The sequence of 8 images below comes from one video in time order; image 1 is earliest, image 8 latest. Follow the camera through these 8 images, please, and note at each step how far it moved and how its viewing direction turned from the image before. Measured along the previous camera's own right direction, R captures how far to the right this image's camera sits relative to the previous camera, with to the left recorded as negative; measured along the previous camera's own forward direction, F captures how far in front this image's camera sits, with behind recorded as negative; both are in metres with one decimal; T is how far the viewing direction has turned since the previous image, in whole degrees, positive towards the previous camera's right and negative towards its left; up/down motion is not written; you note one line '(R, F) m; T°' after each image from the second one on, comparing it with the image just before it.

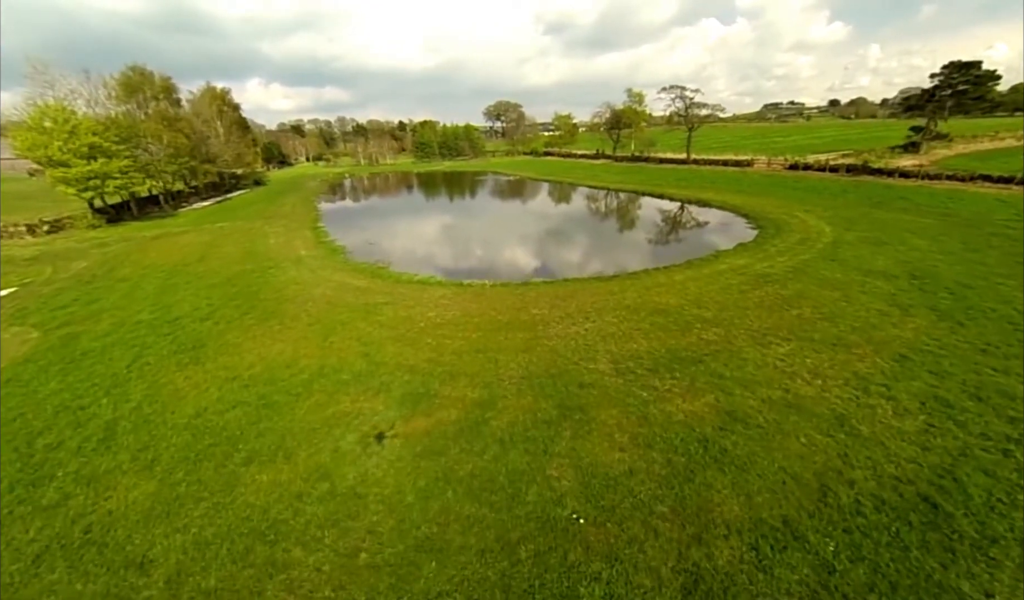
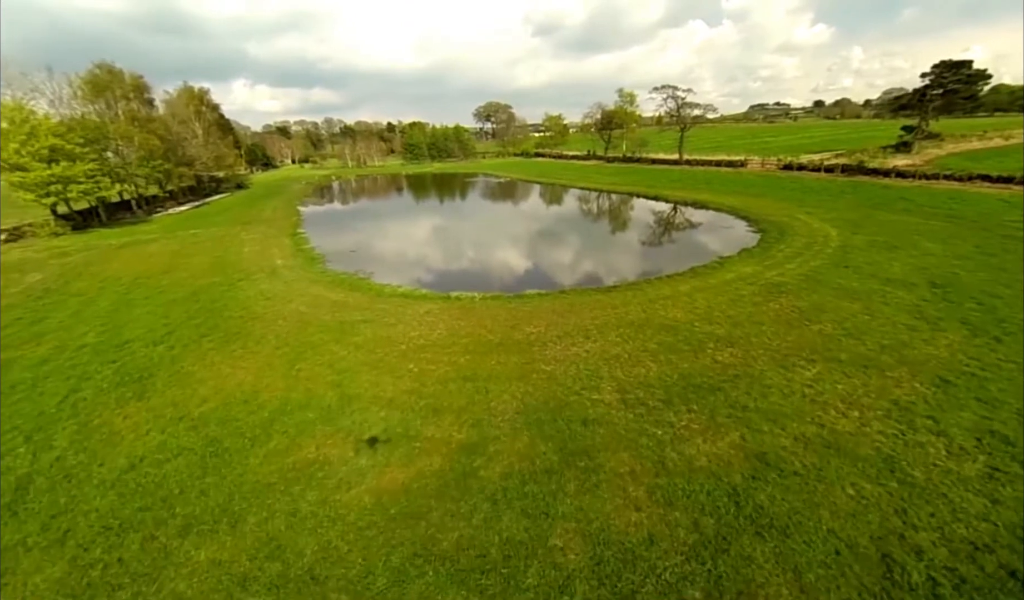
(0.0, +1.3) m; +1°
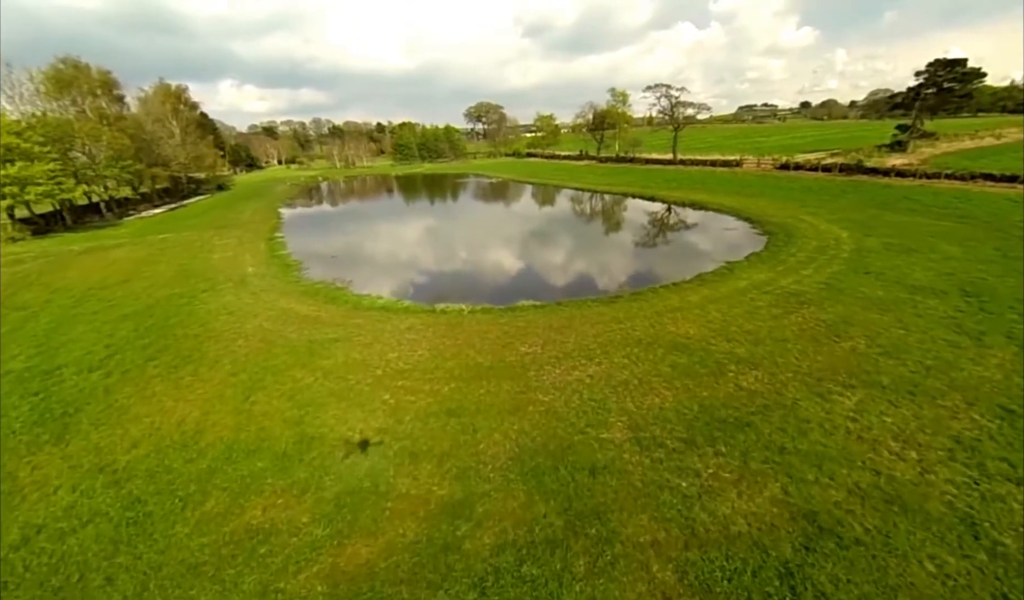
(0.0, +1.5) m; +1°
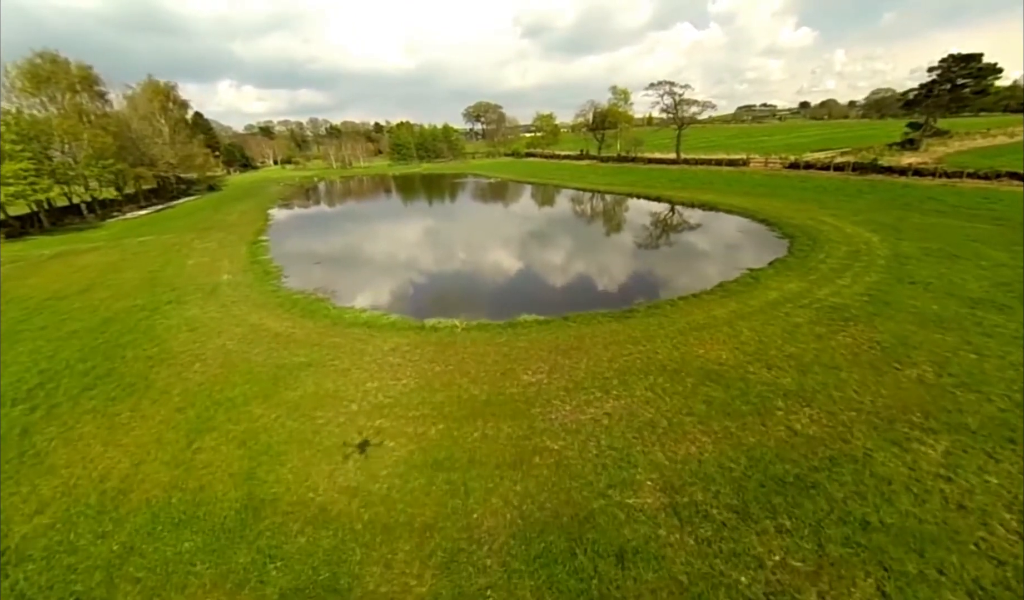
(0.0, +1.6) m; 0°
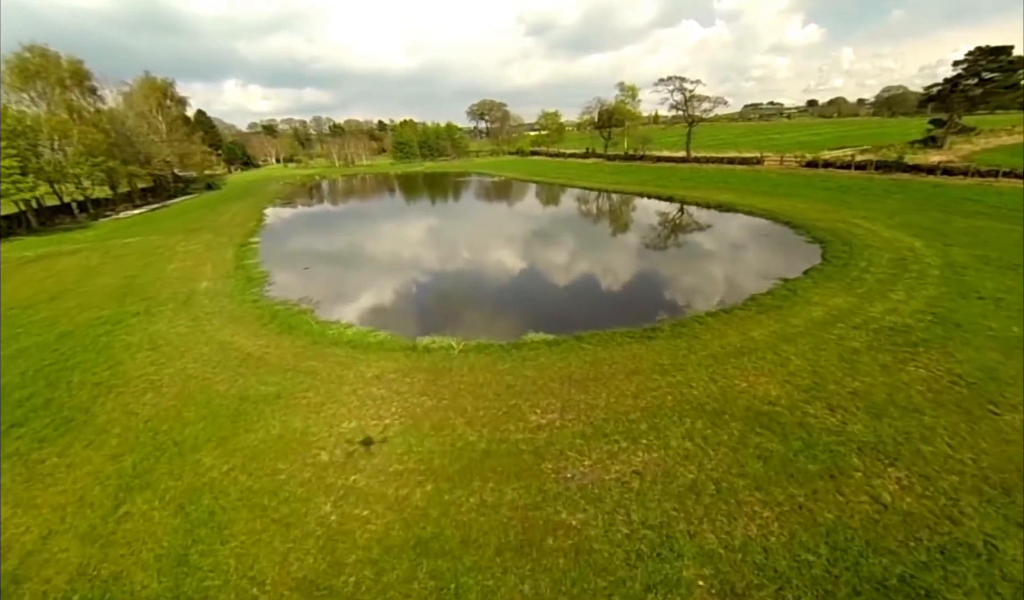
(-0.1, +1.6) m; -1°
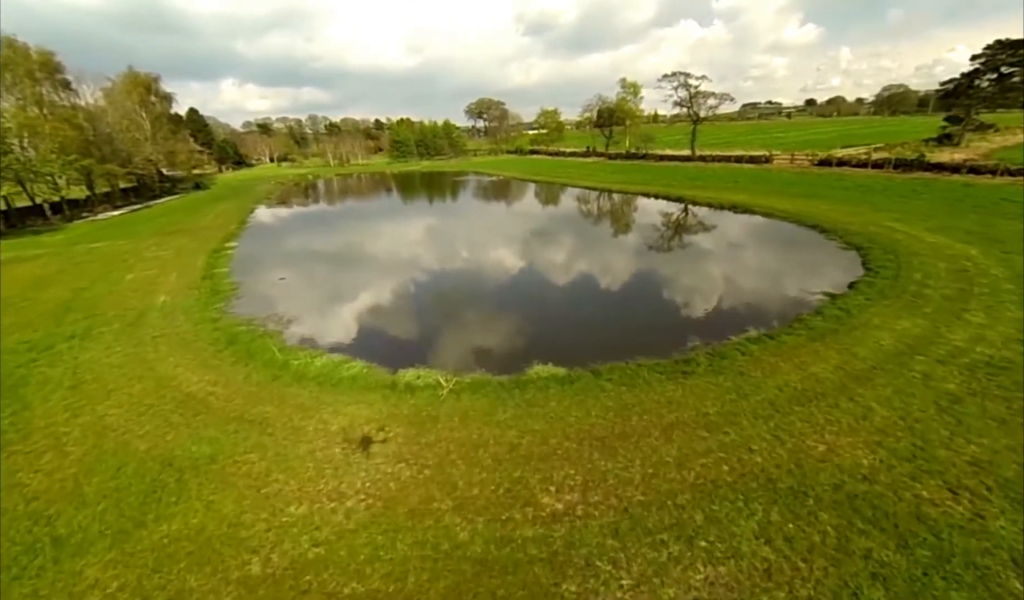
(-0.1, +1.9) m; 0°
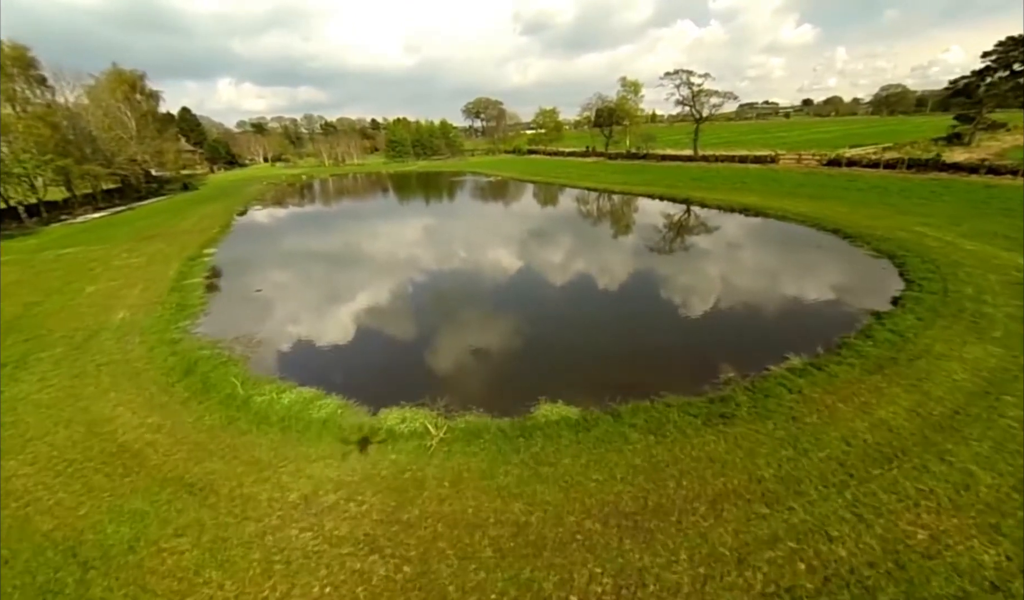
(-0.1, +1.4) m; 0°
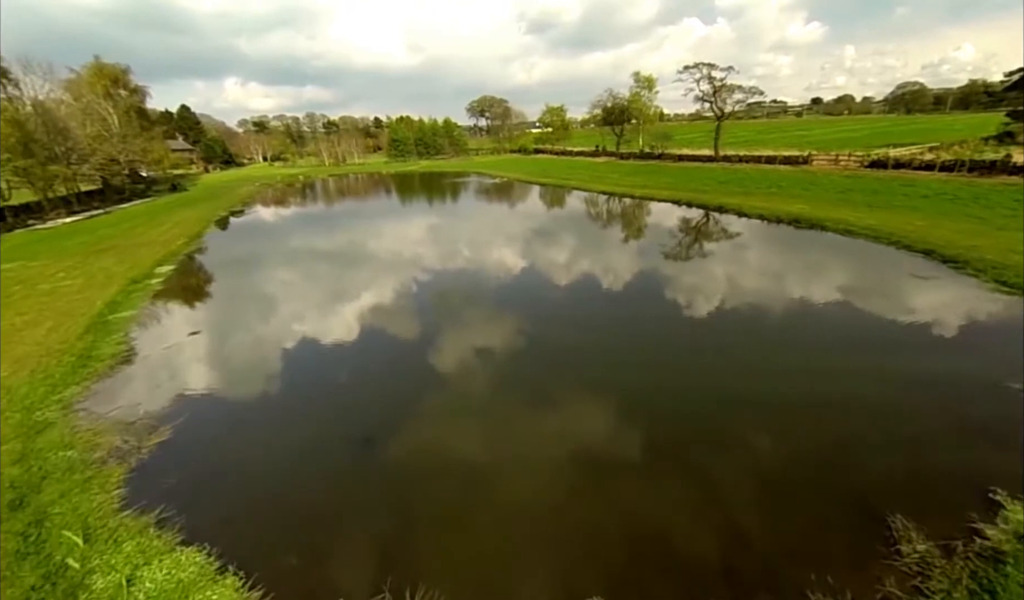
(-0.3, +3.5) m; -1°
